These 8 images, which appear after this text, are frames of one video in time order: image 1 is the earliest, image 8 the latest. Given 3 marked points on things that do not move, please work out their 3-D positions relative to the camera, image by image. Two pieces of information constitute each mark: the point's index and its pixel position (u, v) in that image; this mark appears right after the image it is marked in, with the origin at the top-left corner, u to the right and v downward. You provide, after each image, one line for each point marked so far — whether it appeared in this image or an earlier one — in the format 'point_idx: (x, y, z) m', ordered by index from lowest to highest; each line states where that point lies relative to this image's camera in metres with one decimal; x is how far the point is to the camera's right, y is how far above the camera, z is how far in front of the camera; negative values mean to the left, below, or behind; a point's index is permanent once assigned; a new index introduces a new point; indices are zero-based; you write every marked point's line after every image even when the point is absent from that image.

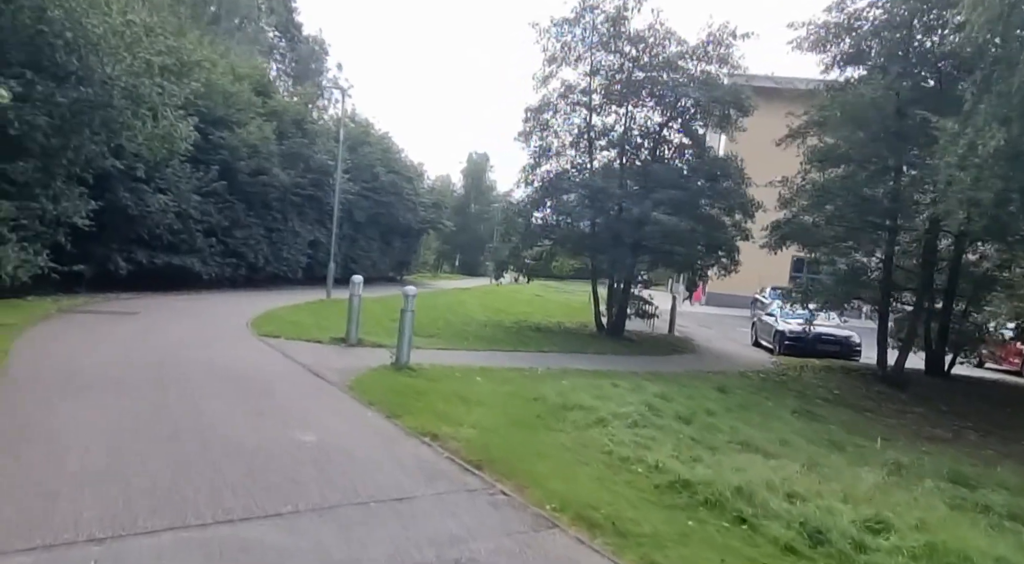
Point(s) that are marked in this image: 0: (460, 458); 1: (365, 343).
0: (-0.4, -1.4, +5.7) m
1: (-2.7, -1.1, +13.0) m
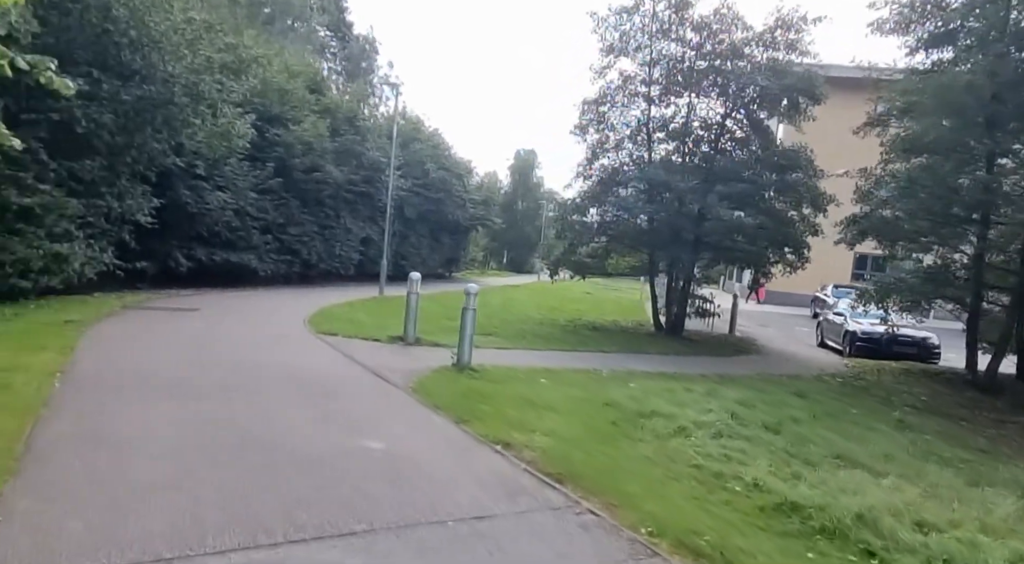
0: (+0.2, -1.4, +5.3) m
1: (-1.6, -1.1, +12.8) m
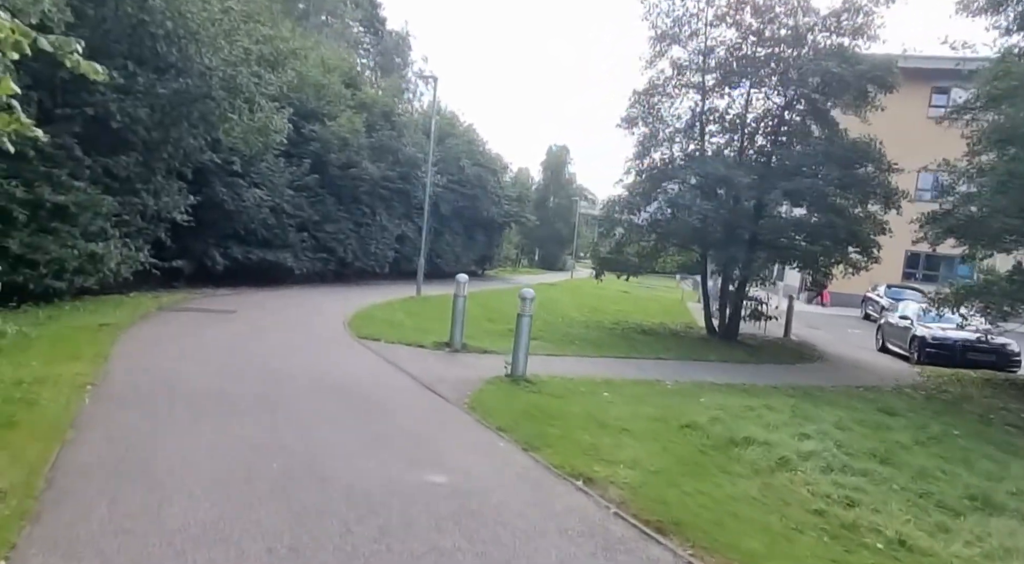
0: (+0.8, -1.5, +4.5) m
1: (-0.7, -1.1, +12.1) m
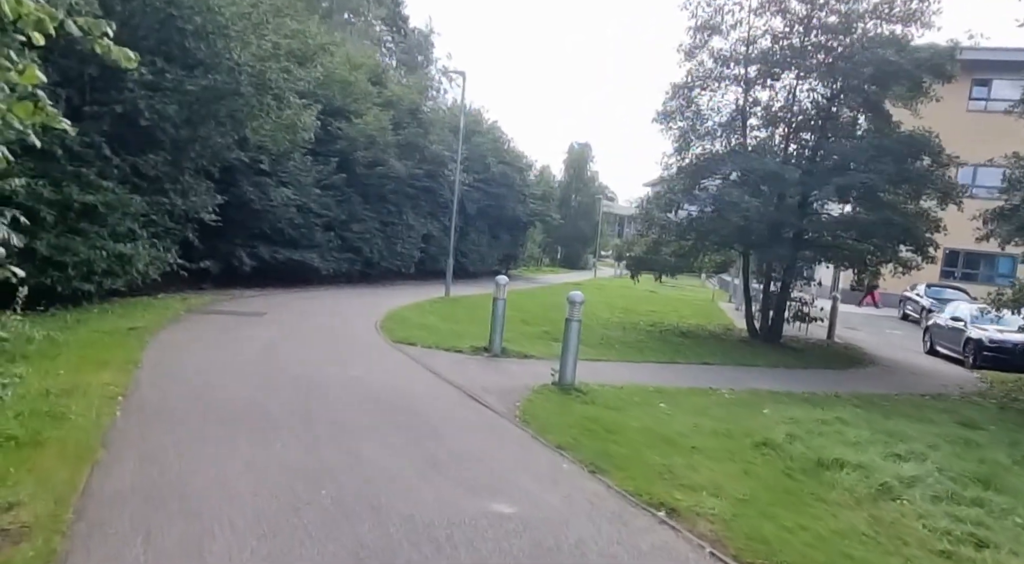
0: (+1.2, -1.5, +4.0) m
1: (0.0, -1.1, +11.5) m
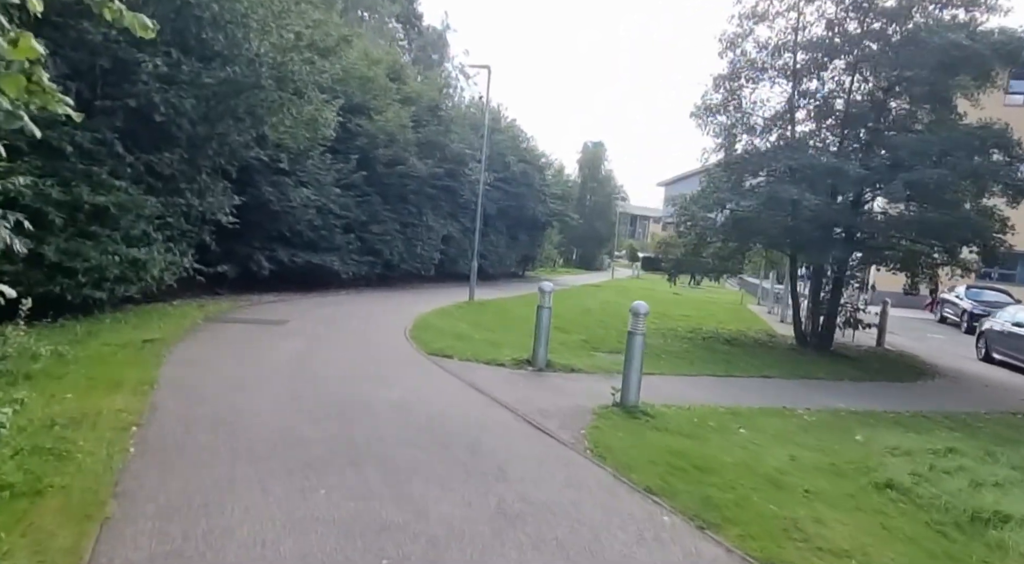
0: (+1.8, -1.6, +3.0) m
1: (+0.6, -1.3, +10.6) m
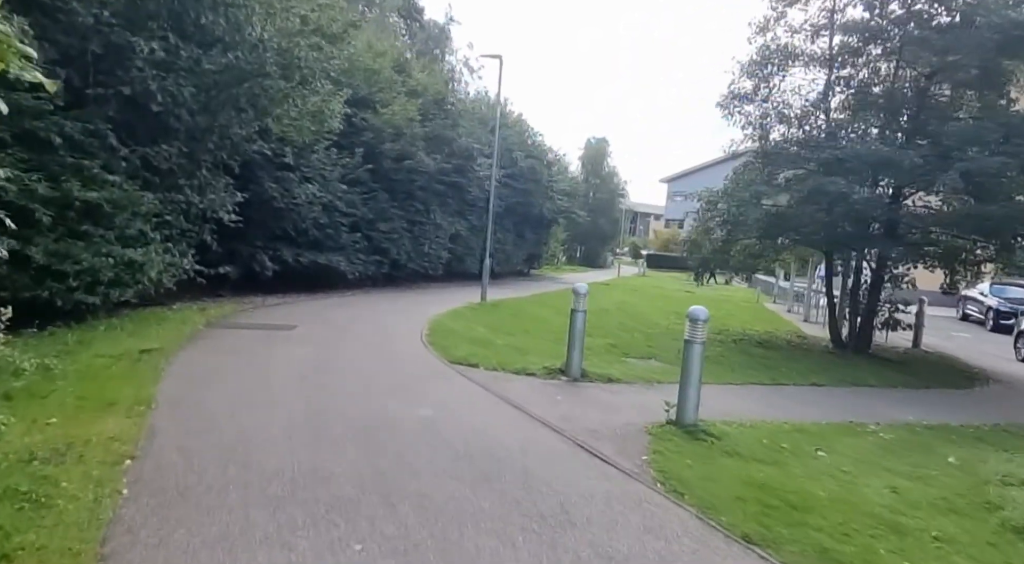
0: (+2.2, -1.7, +2.1) m
1: (+1.1, -1.3, +9.7) m
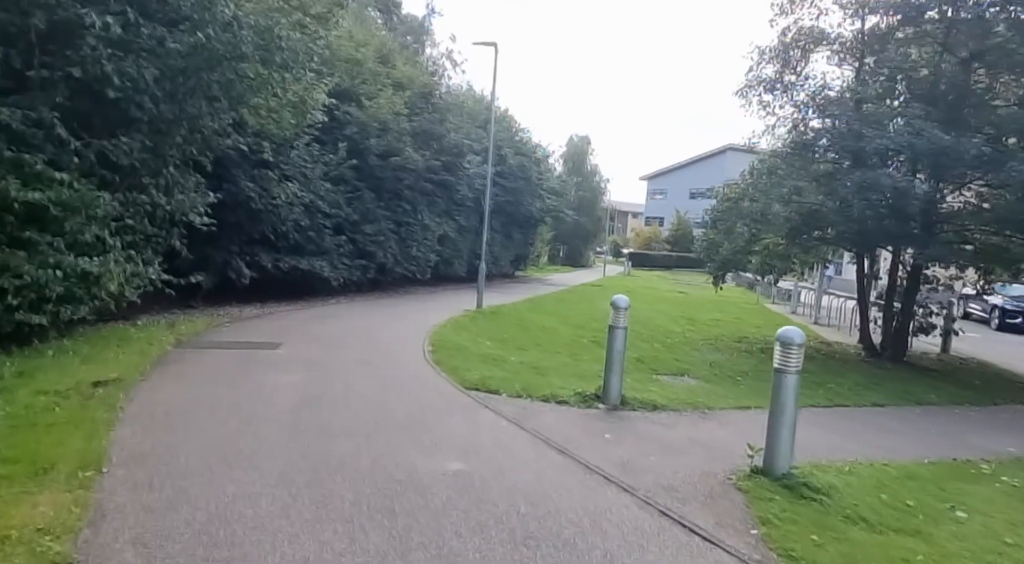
0: (+2.8, -1.8, +0.8) m
1: (+1.4, -1.4, +8.3) m
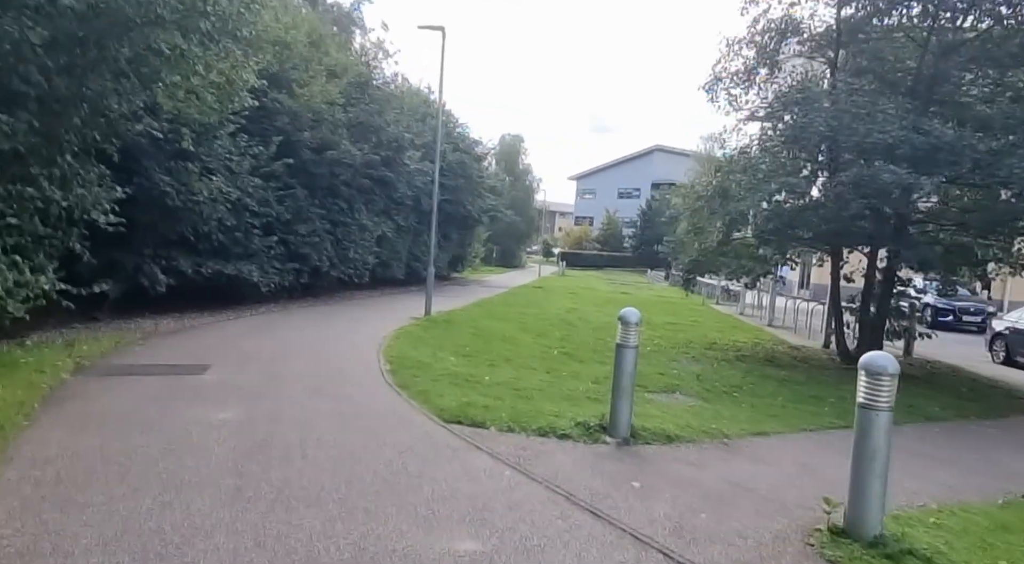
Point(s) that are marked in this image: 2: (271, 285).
0: (+3.5, -1.9, -0.3) m
1: (+1.3, -1.5, +7.1) m
2: (-6.0, 0.0, +17.6) m
